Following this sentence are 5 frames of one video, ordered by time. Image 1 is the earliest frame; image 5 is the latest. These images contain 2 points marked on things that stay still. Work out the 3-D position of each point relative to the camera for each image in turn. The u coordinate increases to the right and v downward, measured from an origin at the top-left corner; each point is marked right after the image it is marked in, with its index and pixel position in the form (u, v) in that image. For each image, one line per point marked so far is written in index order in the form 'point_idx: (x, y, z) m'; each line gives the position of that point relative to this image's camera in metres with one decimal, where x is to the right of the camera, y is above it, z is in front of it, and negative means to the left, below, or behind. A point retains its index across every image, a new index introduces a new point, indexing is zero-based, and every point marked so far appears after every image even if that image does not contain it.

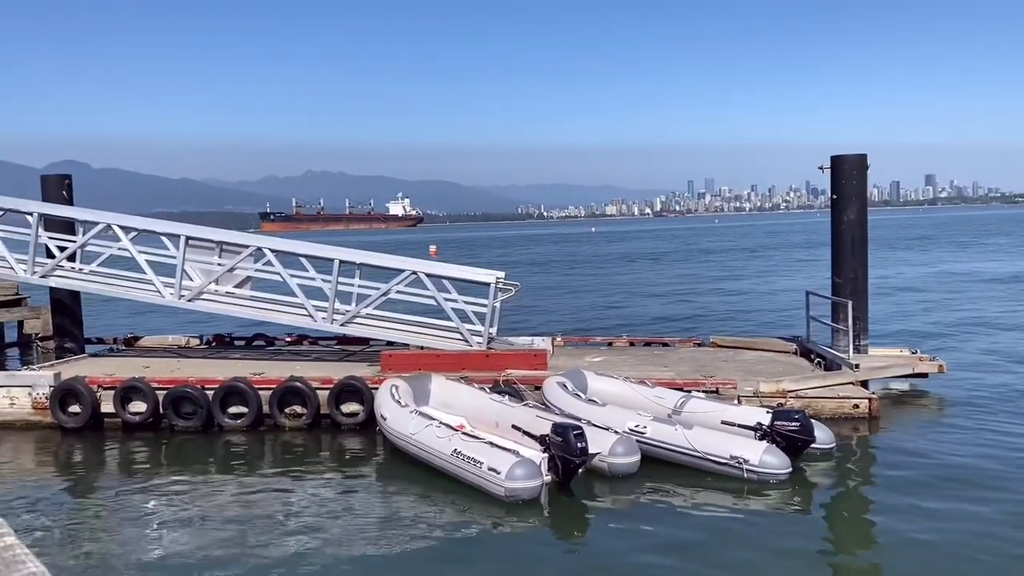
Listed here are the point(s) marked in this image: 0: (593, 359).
0: (+1.9, -1.3, +16.6) m
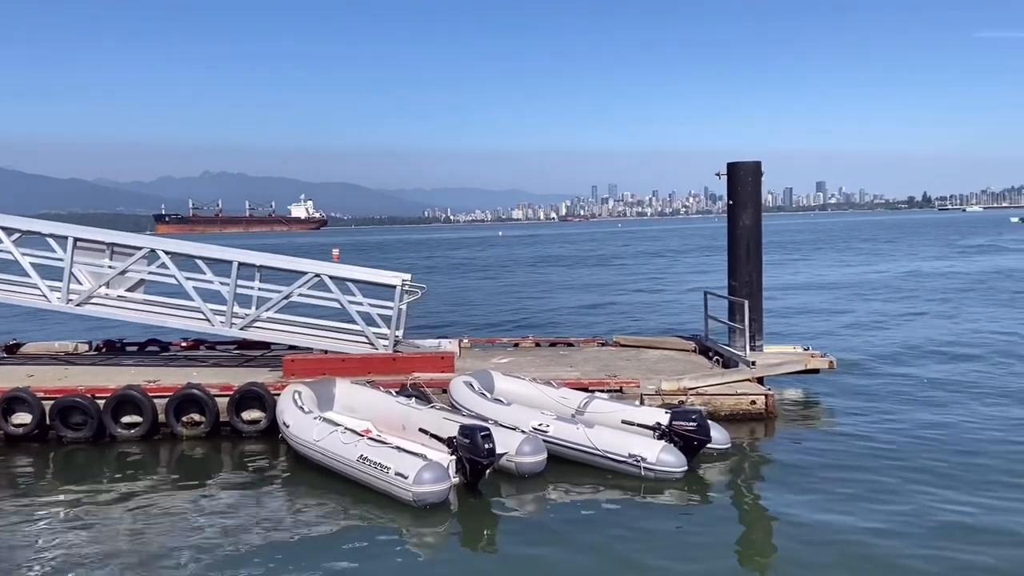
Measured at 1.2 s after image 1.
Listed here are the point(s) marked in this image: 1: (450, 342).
0: (0.0, -1.3, +16.9) m
1: (-1.2, -1.0, +18.8) m
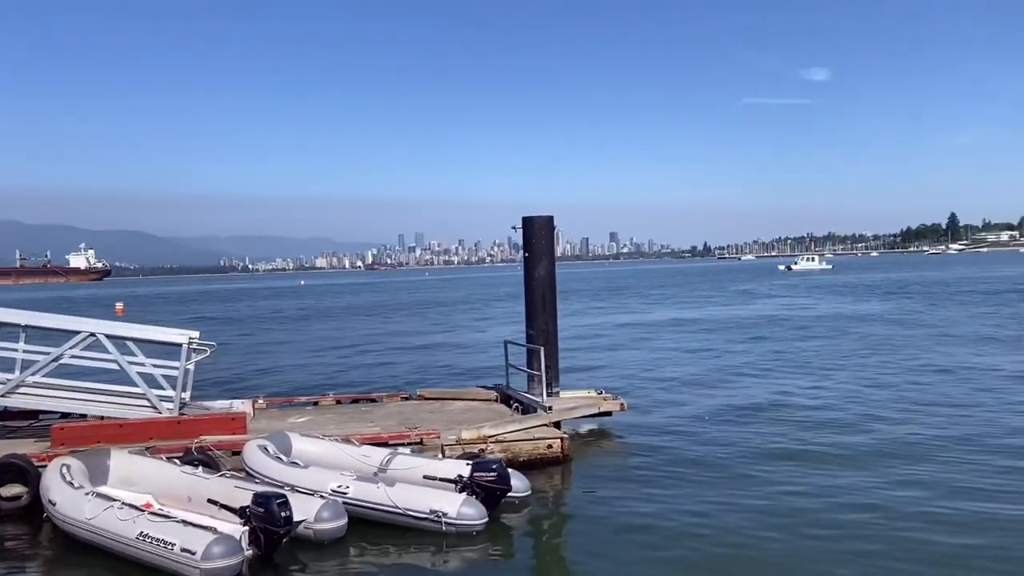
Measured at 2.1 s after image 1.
0: (-4.5, -2.8, +16.6) m
1: (-6.1, -2.6, +18.3) m
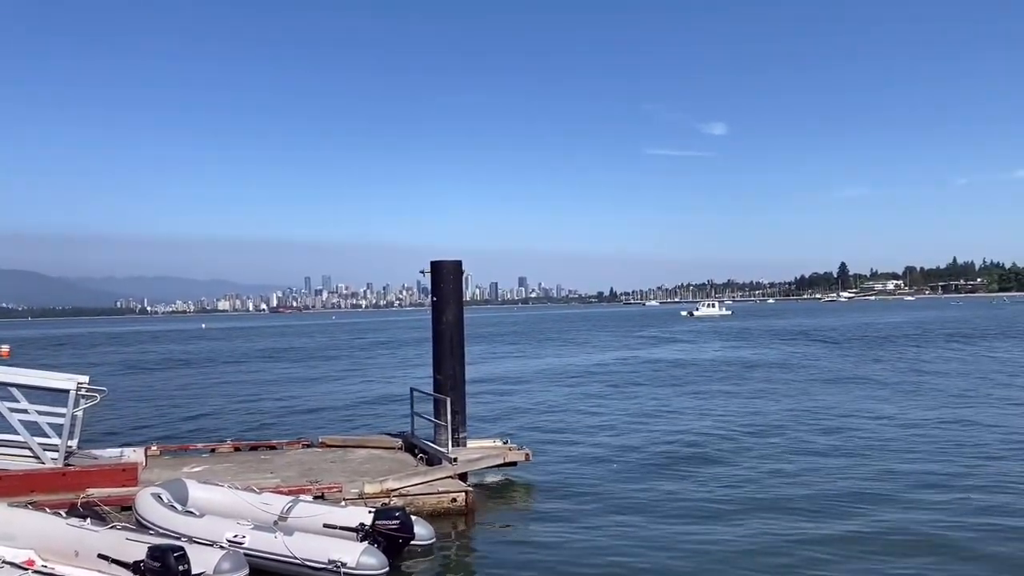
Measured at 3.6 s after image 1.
0: (-6.5, -3.8, +16.7) m
1: (-8.3, -3.6, +18.2) m
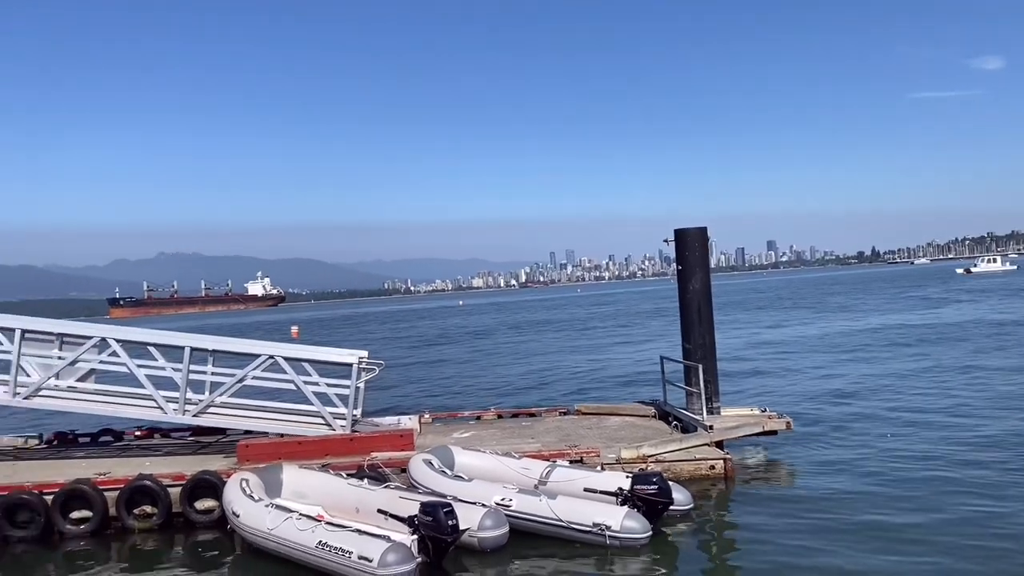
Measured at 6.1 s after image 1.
0: (-1.1, -3.2, +17.2) m
1: (-2.4, -3.0, +19.1) m
